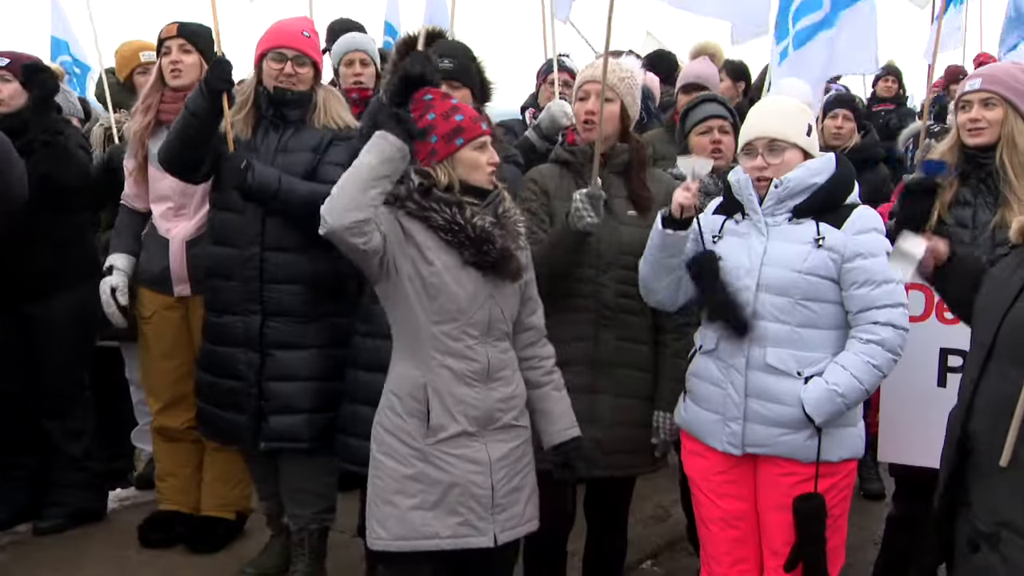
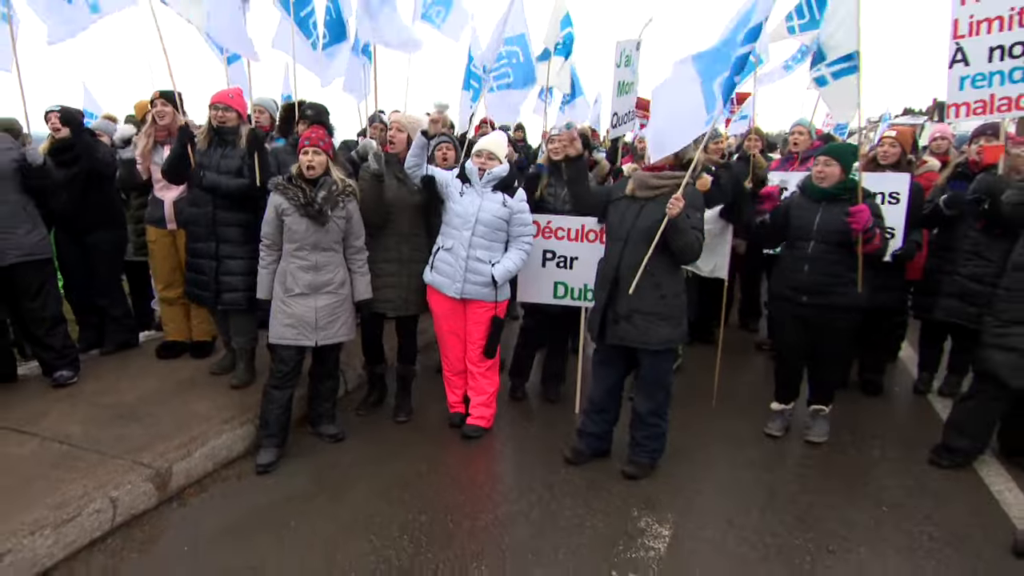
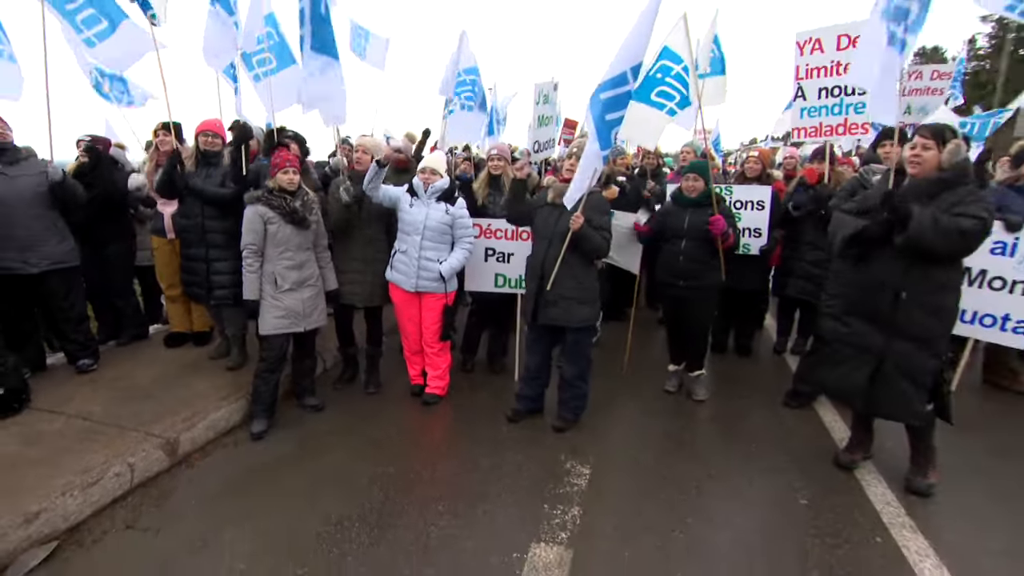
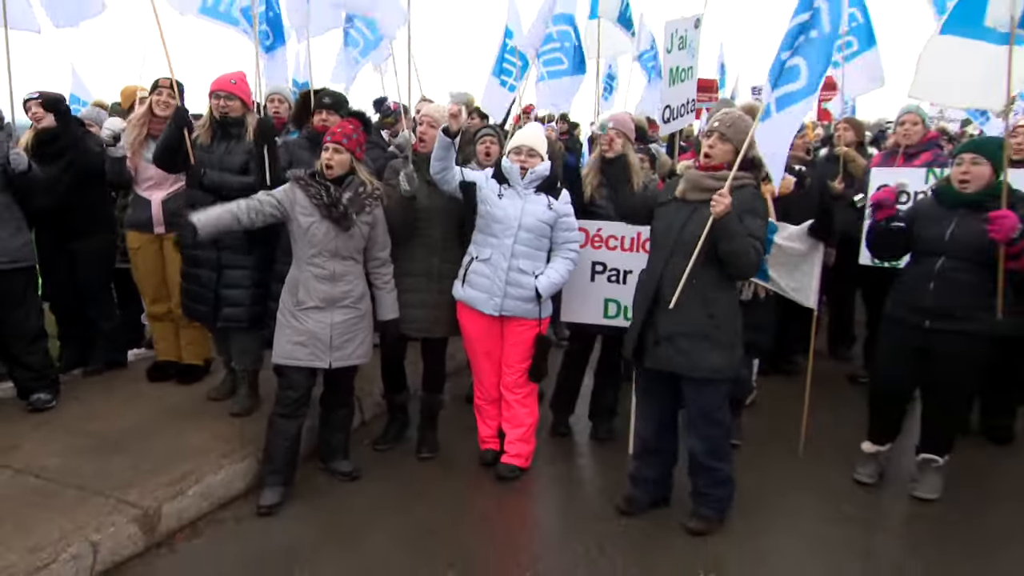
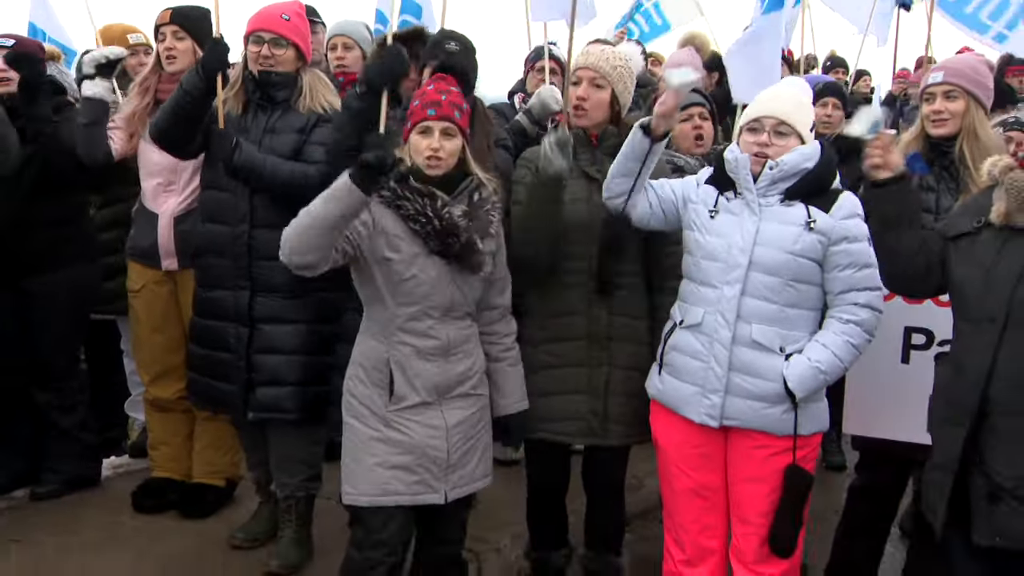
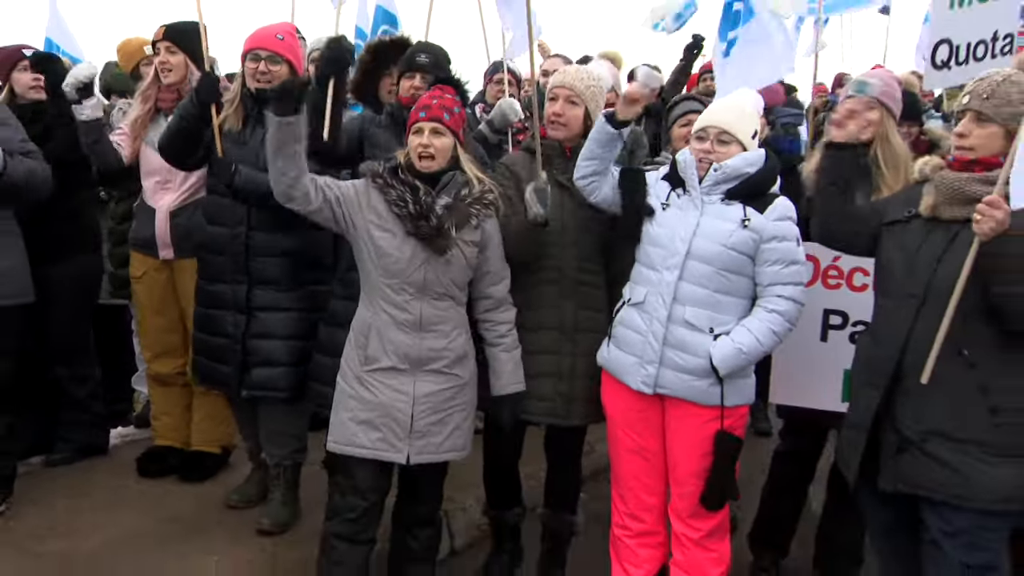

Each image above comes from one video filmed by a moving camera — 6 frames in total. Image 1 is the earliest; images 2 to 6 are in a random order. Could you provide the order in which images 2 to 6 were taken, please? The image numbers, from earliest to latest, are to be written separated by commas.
5, 6, 4, 2, 3
